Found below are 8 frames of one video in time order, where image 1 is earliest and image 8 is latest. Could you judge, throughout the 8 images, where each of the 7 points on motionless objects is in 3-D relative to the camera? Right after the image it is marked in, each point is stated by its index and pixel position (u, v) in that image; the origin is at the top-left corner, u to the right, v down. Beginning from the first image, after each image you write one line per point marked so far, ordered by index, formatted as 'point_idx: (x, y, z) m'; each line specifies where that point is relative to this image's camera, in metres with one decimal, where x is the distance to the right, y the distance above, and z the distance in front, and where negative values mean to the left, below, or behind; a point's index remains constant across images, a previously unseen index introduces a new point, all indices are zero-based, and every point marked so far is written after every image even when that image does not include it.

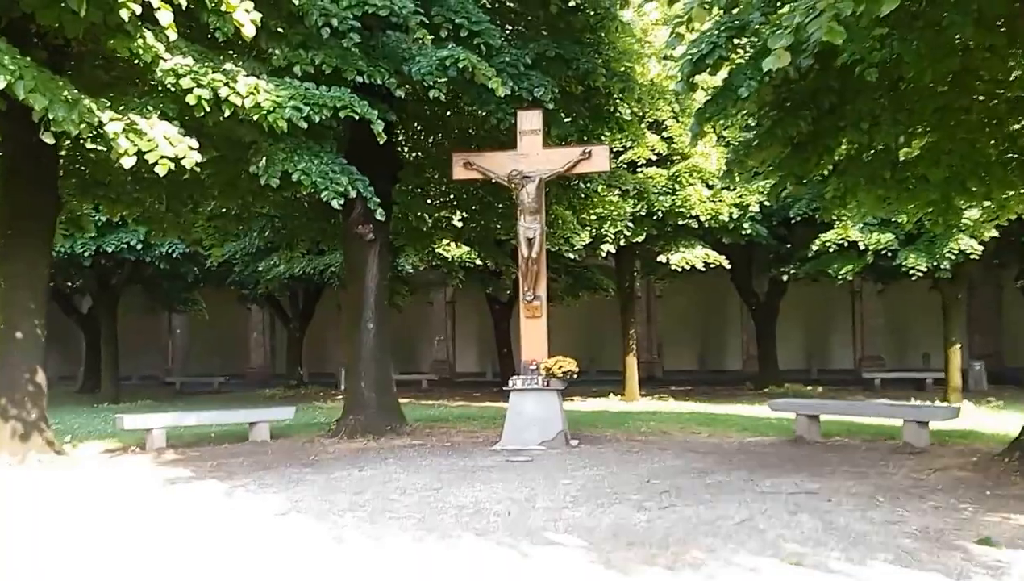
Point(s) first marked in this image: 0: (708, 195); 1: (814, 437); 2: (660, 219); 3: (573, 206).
0: (+4.7, +2.3, +18.0) m
1: (+4.1, -2.0, +10.3) m
2: (+3.7, +1.8, +18.5) m
3: (+1.3, +1.5, +12.9) m
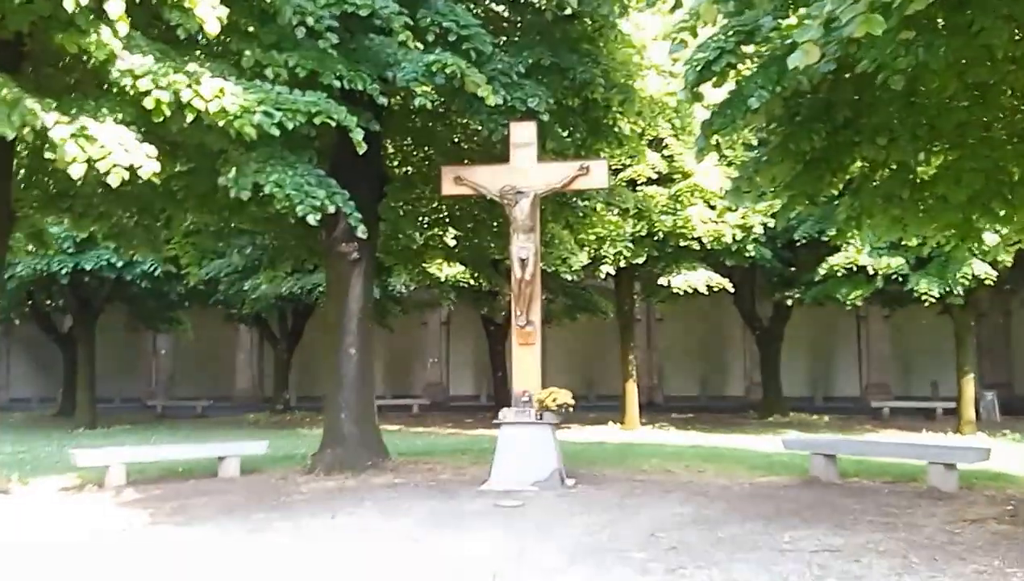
0: (+4.6, +1.7, +17.3) m
1: (+4.0, -2.4, +9.4) m
2: (+3.5, +1.2, +17.8) m
3: (+1.1, +1.1, +12.2) m
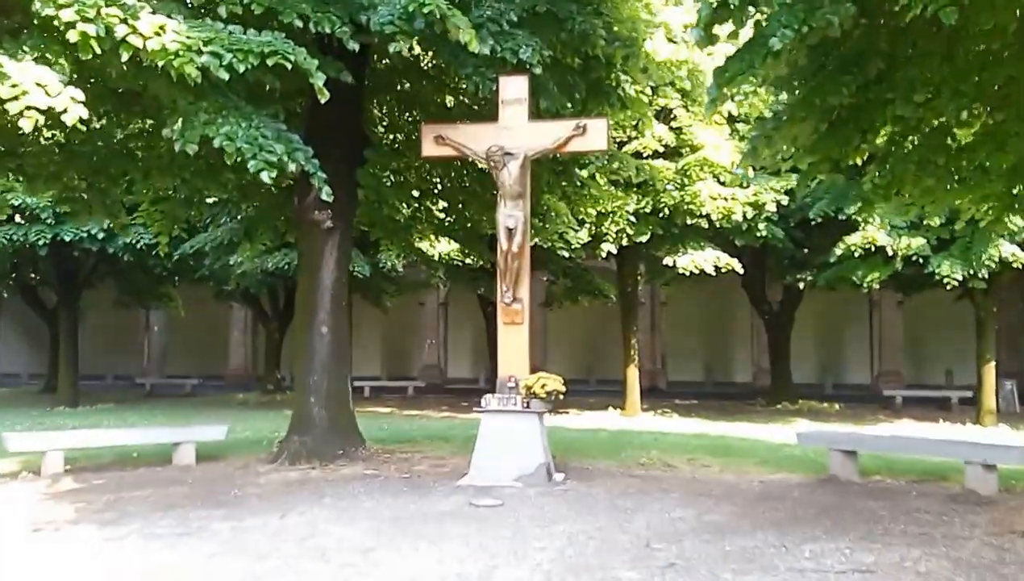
0: (+4.5, +2.2, +16.2) m
1: (+3.8, -2.1, +8.5) m
2: (+3.5, +1.6, +16.7) m
3: (+1.0, +1.4, +11.2) m
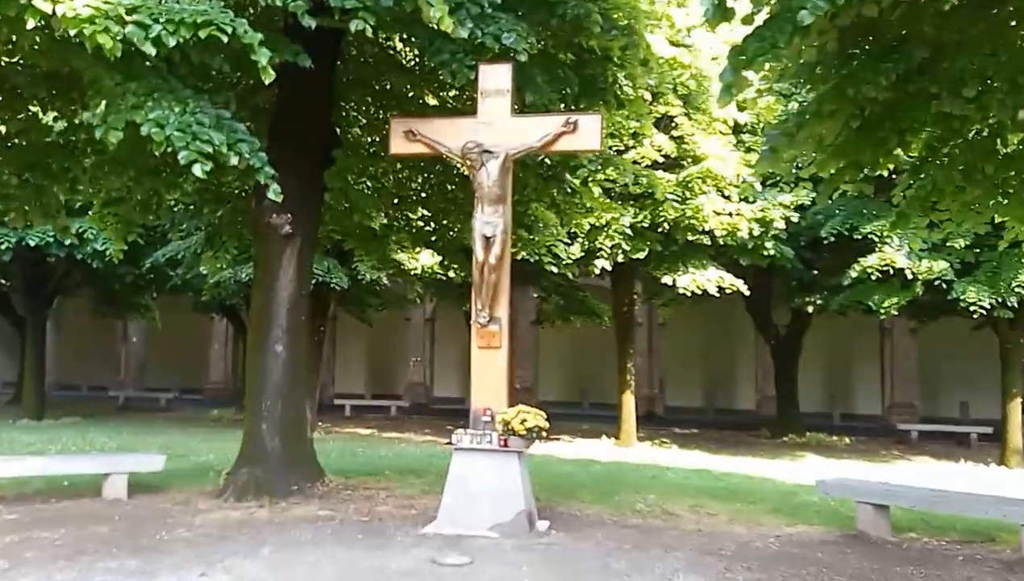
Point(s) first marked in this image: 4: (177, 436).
0: (+4.3, +1.7, +15.1) m
1: (+3.5, -2.4, +7.3) m
2: (+3.2, +1.2, +15.6) m
3: (+0.8, +1.1, +10.0) m
4: (-8.4, -3.6, +18.7) m
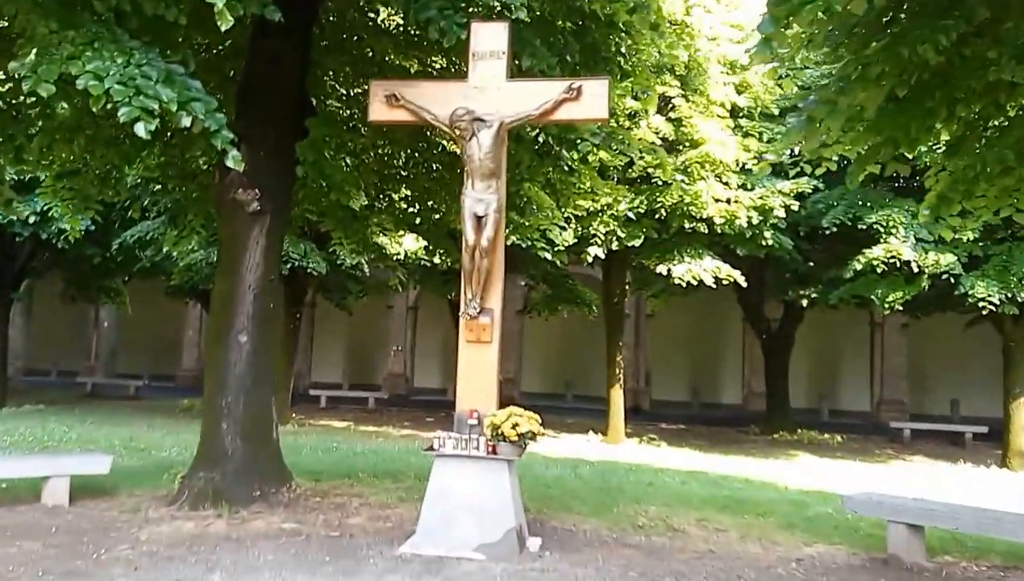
0: (+4.1, +1.8, +14.3) m
1: (+3.4, -2.3, +6.5) m
2: (+3.0, +1.4, +14.8) m
3: (+0.7, +1.3, +9.2) m
4: (-8.7, -3.2, +17.6) m
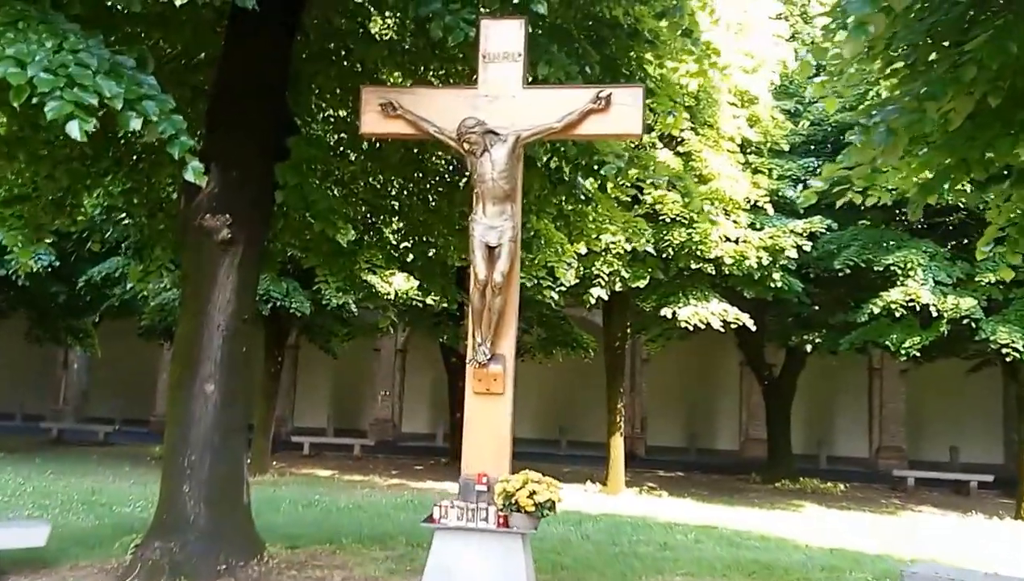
0: (+4.0, +1.1, +13.6) m
1: (+3.6, -2.6, +5.5) m
2: (+3.0, +0.6, +14.0) m
3: (+0.8, +0.8, +8.3) m
4: (-8.9, -4.1, +16.3) m
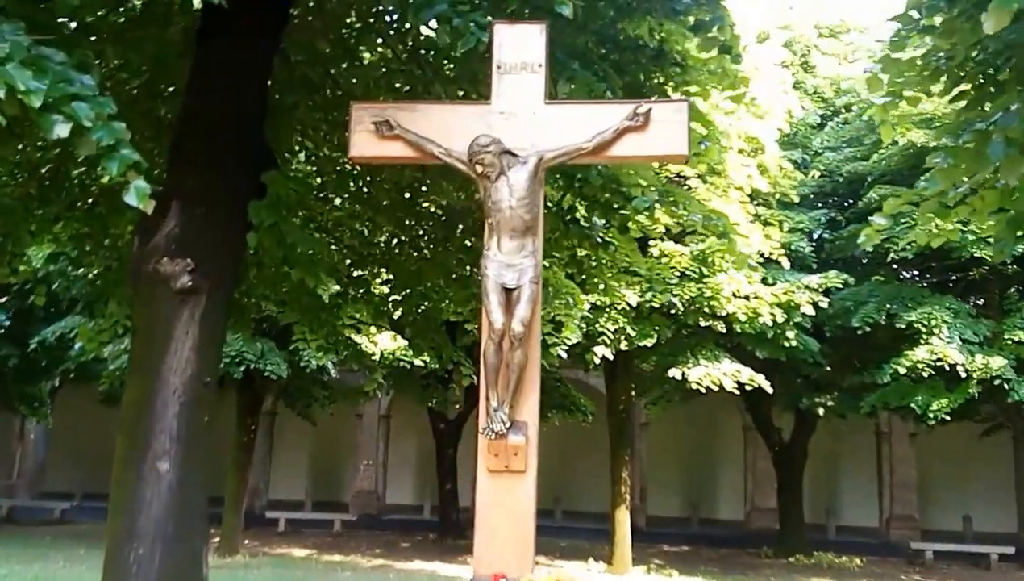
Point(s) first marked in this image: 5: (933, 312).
0: (+4.0, +0.1, +12.7) m
1: (+3.7, -2.9, +4.3) m
2: (+2.9, -0.4, +13.0) m
3: (+0.8, +0.3, +7.3) m
4: (-9.0, -5.3, +14.7) m
5: (+7.5, -0.4, +13.4) m
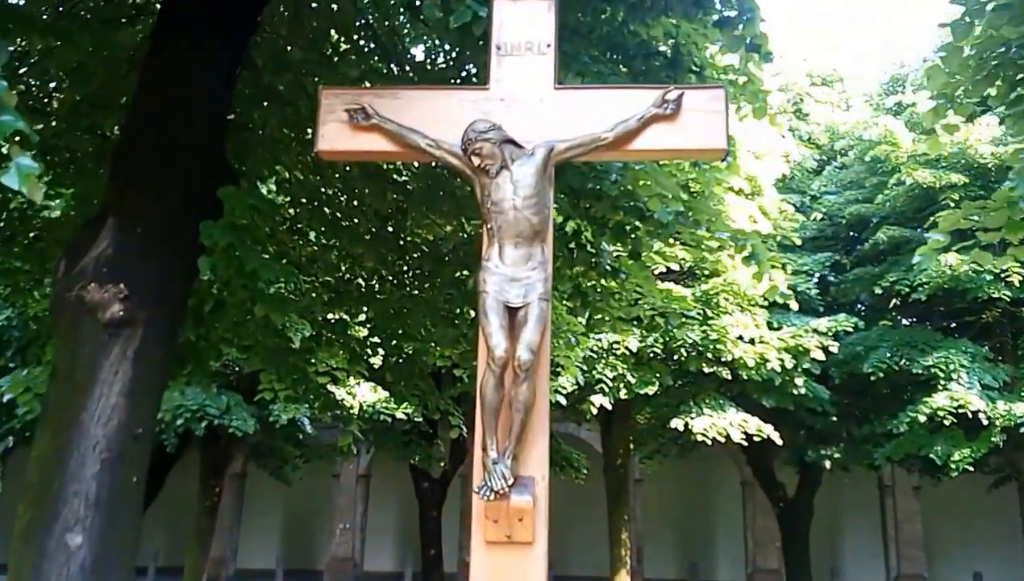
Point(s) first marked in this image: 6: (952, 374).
0: (+3.8, -0.6, +11.8) m
1: (+3.8, -3.0, +3.3) m
2: (+2.7, -1.2, +12.1) m
3: (+0.8, -0.1, +6.5) m
4: (-9.1, -6.2, +13.1) m
5: (+7.4, -1.1, +12.6) m
6: (+7.3, -1.4, +12.4) m
